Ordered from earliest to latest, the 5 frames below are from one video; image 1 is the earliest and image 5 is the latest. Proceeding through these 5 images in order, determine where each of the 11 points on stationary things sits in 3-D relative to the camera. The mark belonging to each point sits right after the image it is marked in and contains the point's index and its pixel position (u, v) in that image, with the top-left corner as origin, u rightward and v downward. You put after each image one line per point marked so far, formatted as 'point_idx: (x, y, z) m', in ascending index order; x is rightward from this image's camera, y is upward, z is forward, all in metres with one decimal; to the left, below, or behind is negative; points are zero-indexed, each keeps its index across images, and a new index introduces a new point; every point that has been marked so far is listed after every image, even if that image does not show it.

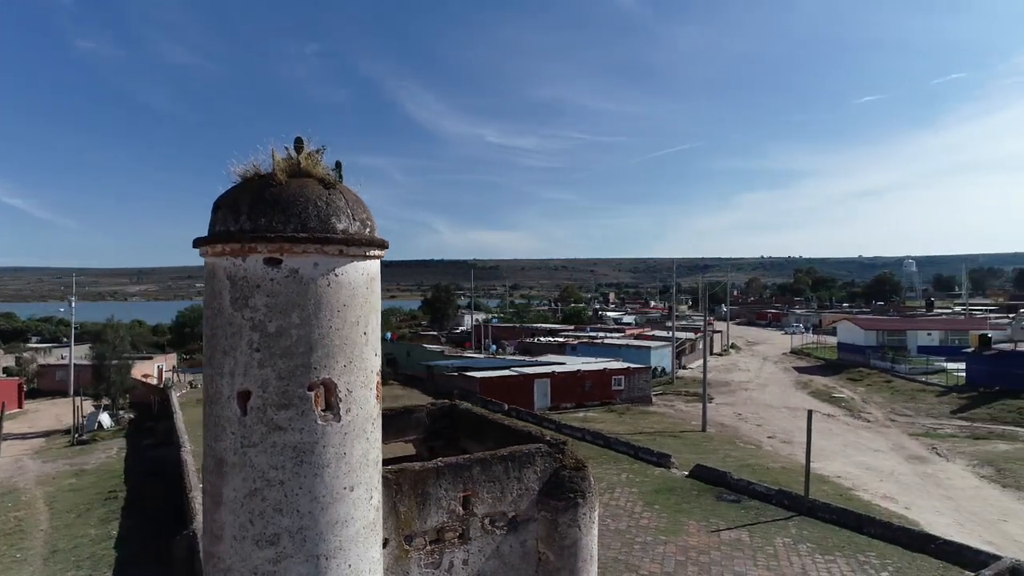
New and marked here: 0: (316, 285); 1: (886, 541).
0: (-1.2, 0.0, +4.4) m
1: (+6.7, -4.5, +12.7) m
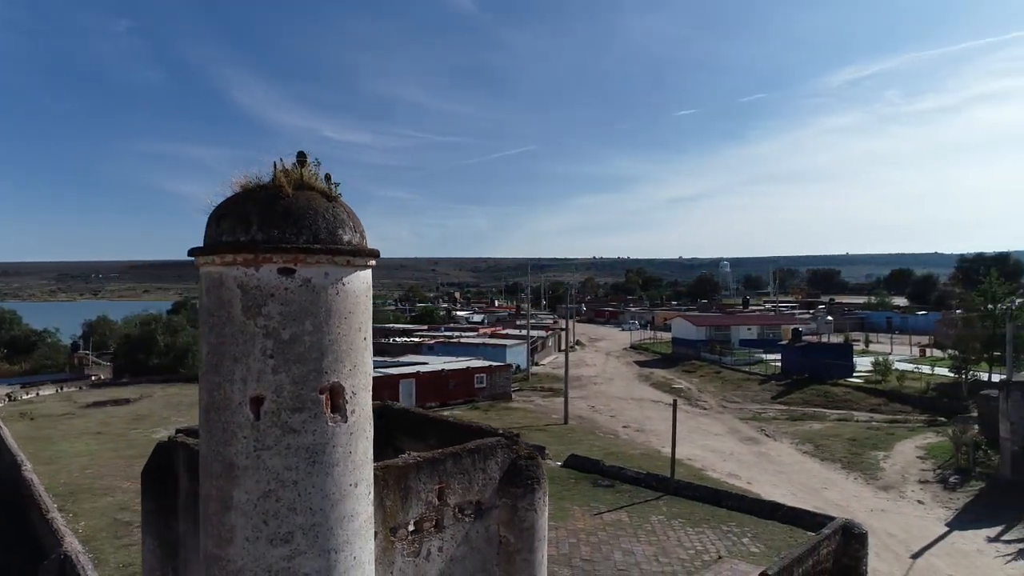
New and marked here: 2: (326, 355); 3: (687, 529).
0: (-1.2, 0.0, +4.6) m
1: (+4.6, -4.5, +14.5) m
2: (-1.2, -0.4, +4.6) m
3: (+3.3, -4.5, +13.3) m
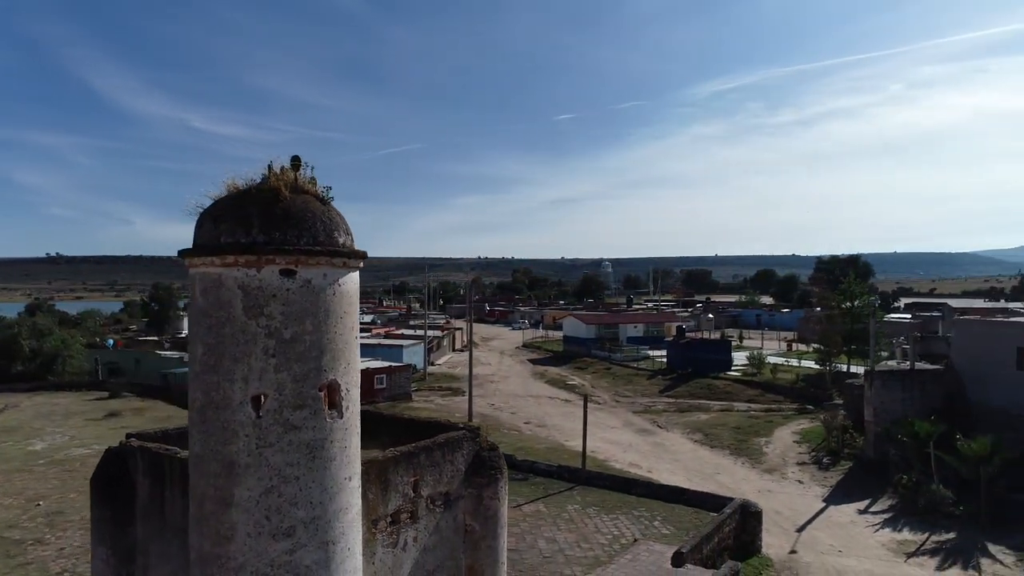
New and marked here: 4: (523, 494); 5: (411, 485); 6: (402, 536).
0: (-1.2, 0.0, +4.8) m
1: (+3.0, -4.5, +15.4) m
2: (-1.2, -0.4, +4.7) m
3: (+1.8, -4.5, +14.0) m
4: (+0.2, -4.5, +15.6) m
5: (-0.8, -1.6, +6.0) m
6: (-0.9, -2.0, +5.9) m
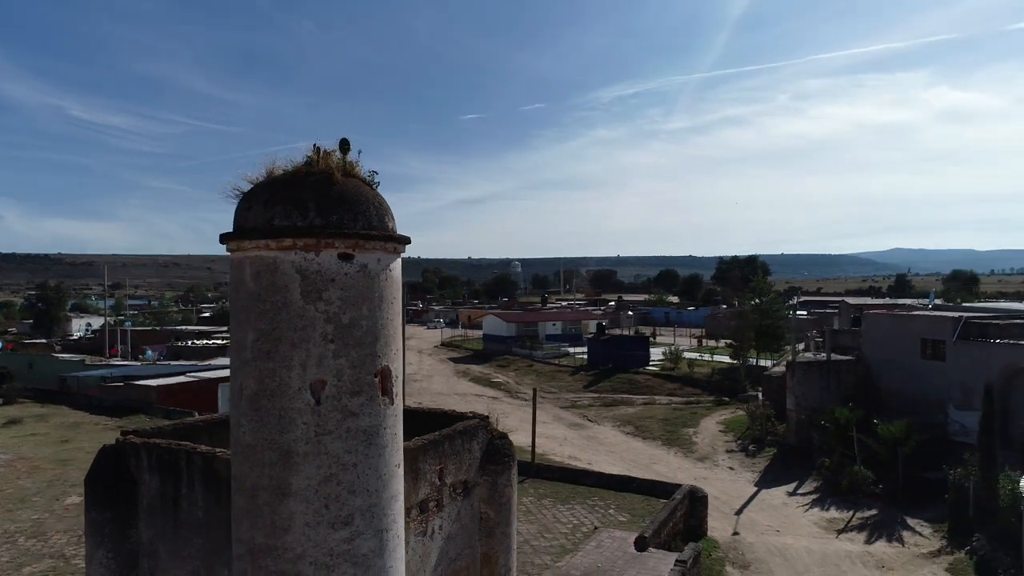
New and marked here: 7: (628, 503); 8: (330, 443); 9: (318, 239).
0: (-0.9, +0.1, +4.7) m
1: (+1.9, -4.4, +15.8) m
2: (-0.9, -0.3, +4.7) m
3: (+0.9, -4.4, +14.3) m
4: (-0.8, -4.4, +15.6) m
5: (-0.6, -1.5, +6.0) m
6: (-0.7, -1.9, +5.8) m
7: (+2.4, -4.4, +14.6) m
8: (-1.1, -1.0, +4.5) m
9: (-1.2, +0.3, +4.4) m
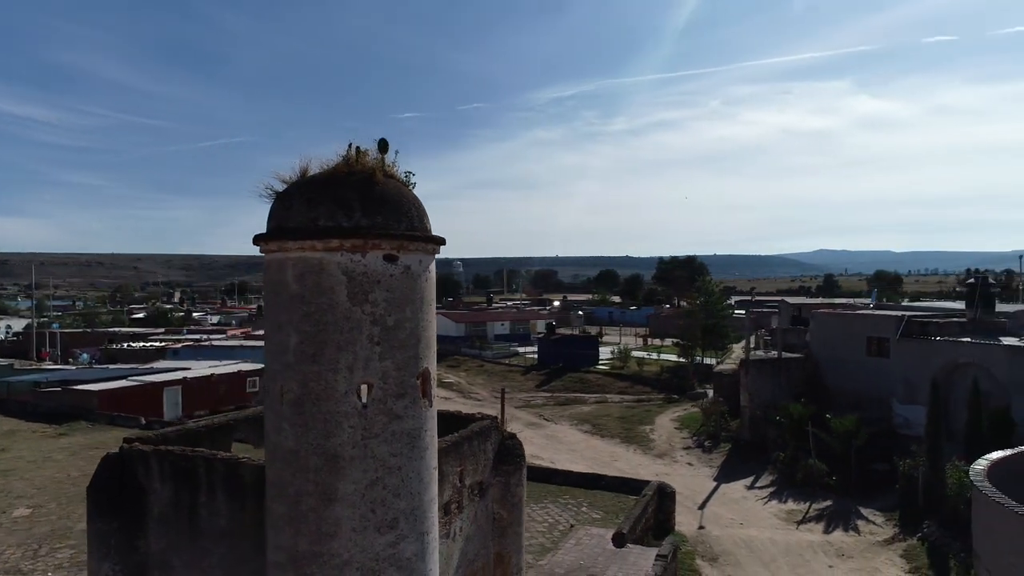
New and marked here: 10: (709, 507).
0: (-0.6, +0.1, +4.7) m
1: (+1.2, -4.4, +16.0) m
2: (-0.6, -0.3, +4.6) m
3: (+0.4, -4.4, +14.4) m
4: (-1.4, -4.4, +15.6) m
5: (-0.5, -1.6, +5.9) m
6: (-0.5, -1.9, +5.8) m
7: (+1.8, -4.4, +14.8) m
8: (-0.8, -1.0, +4.4) m
9: (-0.9, +0.3, +4.3) m
10: (+4.6, -5.2, +16.8) m
